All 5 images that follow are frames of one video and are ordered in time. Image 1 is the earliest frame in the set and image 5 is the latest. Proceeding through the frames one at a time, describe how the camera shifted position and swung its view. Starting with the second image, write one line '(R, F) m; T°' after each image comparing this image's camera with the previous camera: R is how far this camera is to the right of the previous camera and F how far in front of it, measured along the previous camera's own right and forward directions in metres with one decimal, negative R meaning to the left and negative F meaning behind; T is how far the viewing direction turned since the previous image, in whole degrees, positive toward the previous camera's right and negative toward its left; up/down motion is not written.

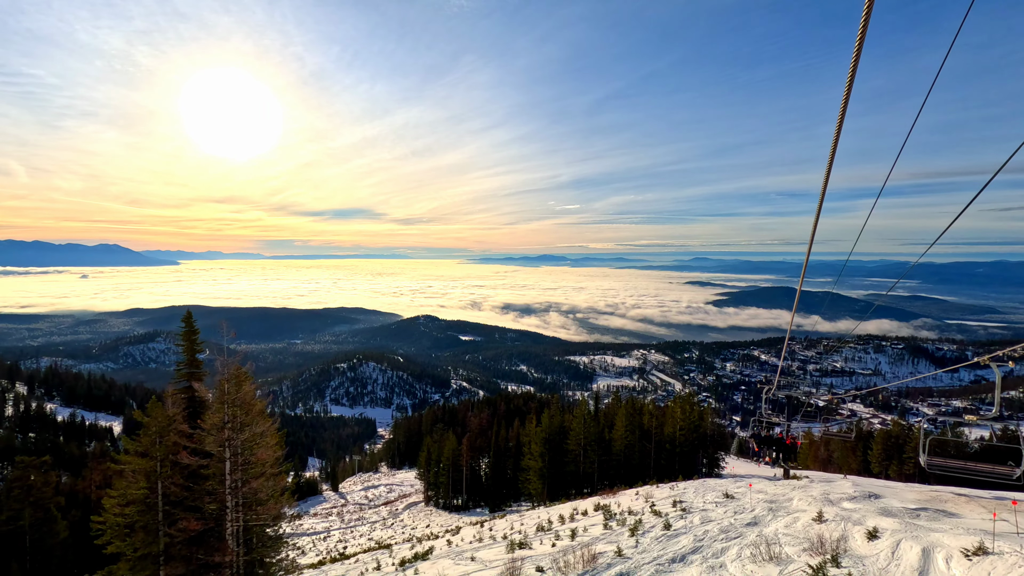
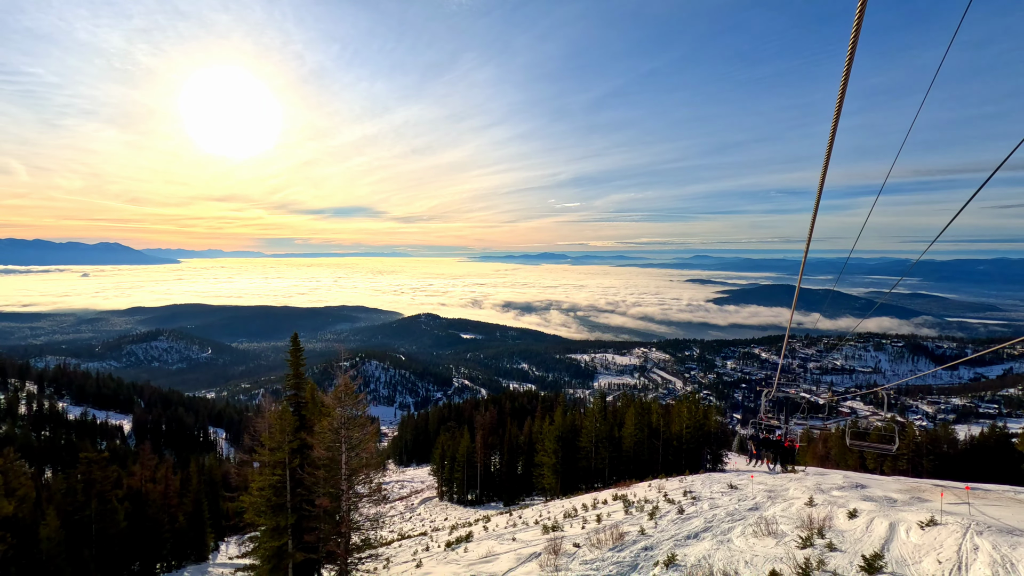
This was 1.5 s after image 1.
(-0.6, -0.6) m; 0°
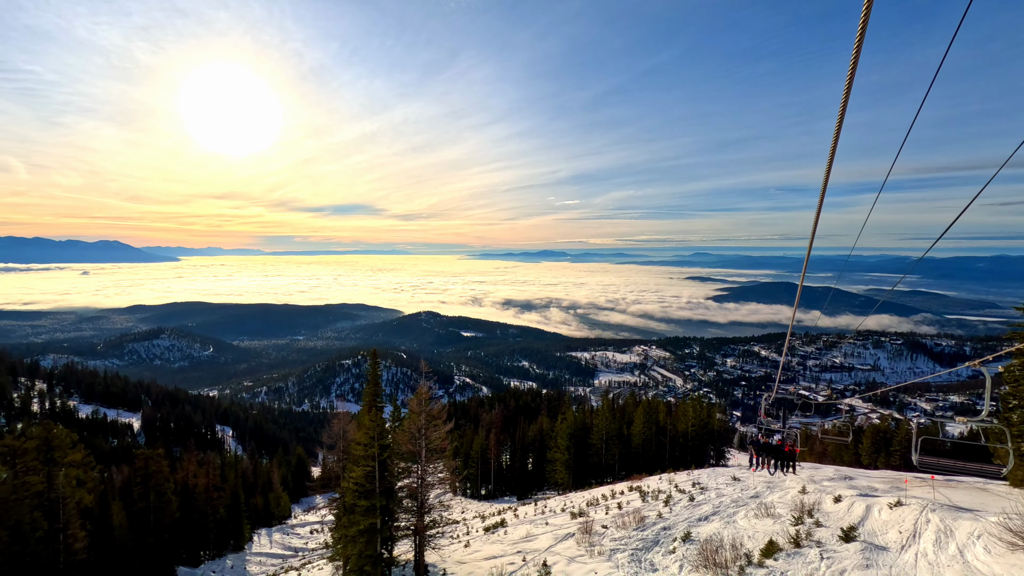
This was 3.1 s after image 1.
(-0.7, -0.7) m; 0°
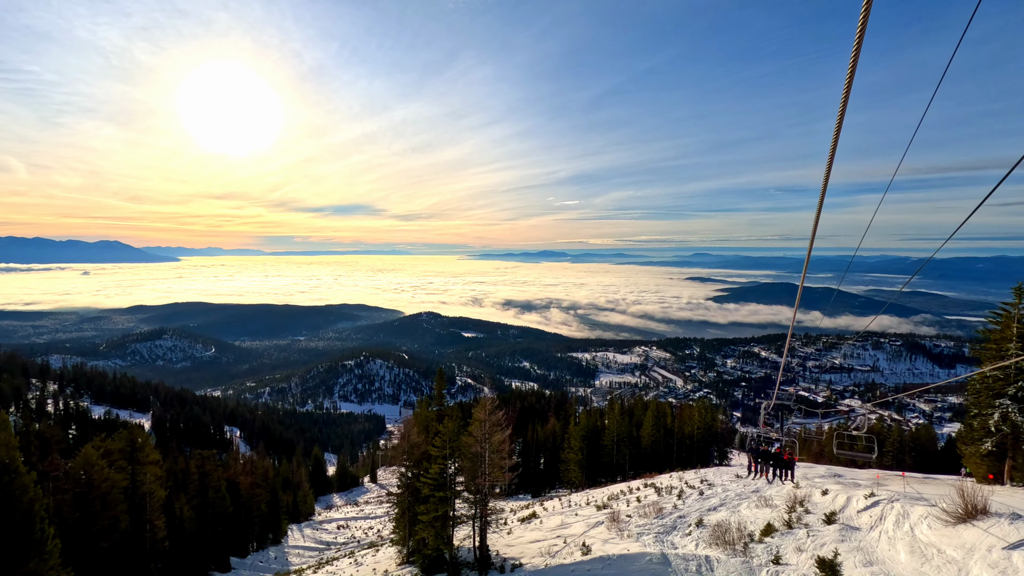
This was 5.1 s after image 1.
(-1.2, -0.5) m; 0°
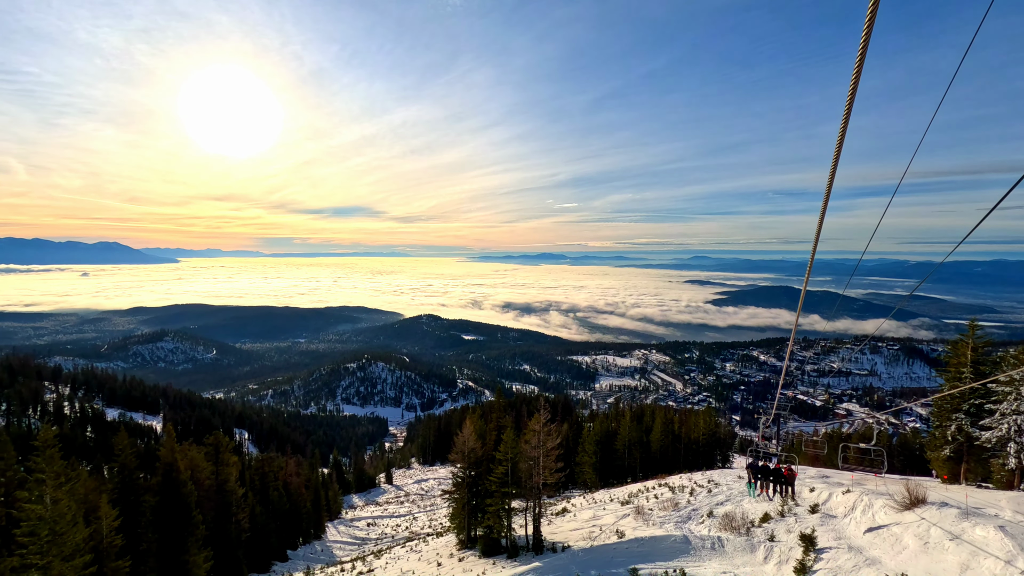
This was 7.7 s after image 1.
(-1.3, -0.9) m; 0°
